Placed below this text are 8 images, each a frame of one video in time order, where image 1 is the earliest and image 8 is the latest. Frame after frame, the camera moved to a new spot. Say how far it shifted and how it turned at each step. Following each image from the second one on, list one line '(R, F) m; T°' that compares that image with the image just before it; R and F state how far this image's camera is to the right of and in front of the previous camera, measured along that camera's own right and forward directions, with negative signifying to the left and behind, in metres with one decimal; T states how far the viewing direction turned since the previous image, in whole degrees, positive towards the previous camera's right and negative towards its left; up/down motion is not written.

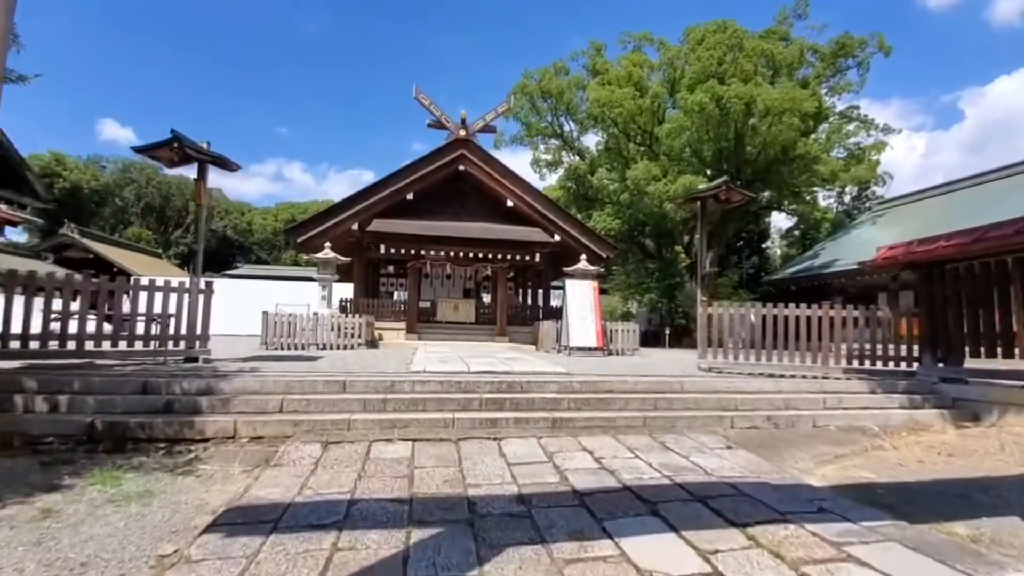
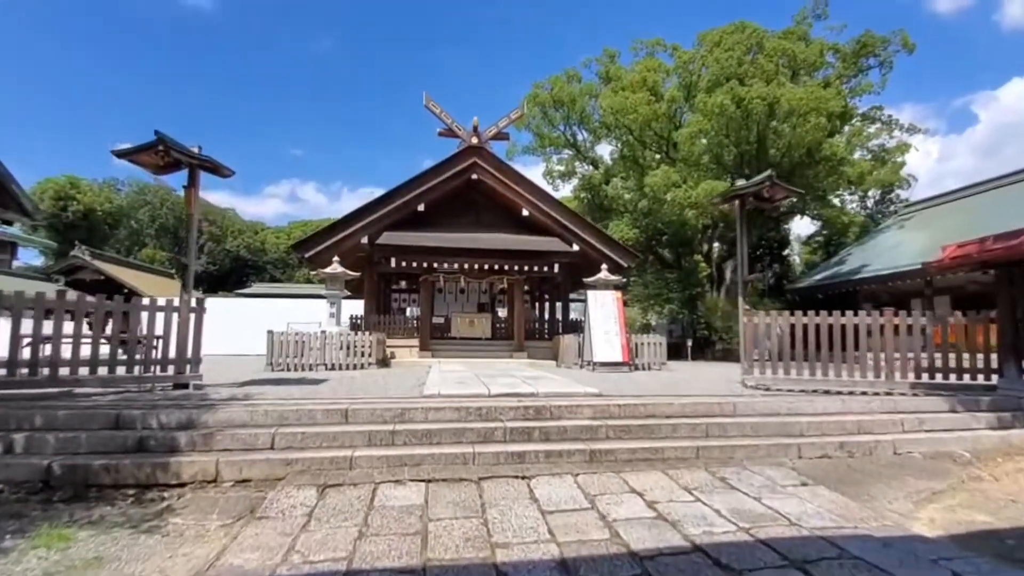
(-0.1, +0.6) m; -1°
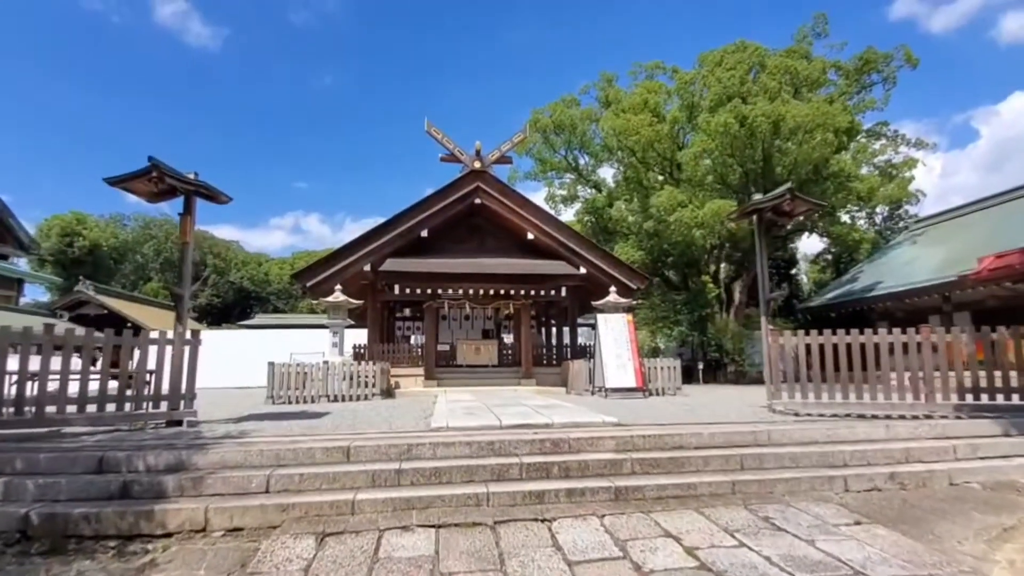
(-0.1, +0.3) m; 0°
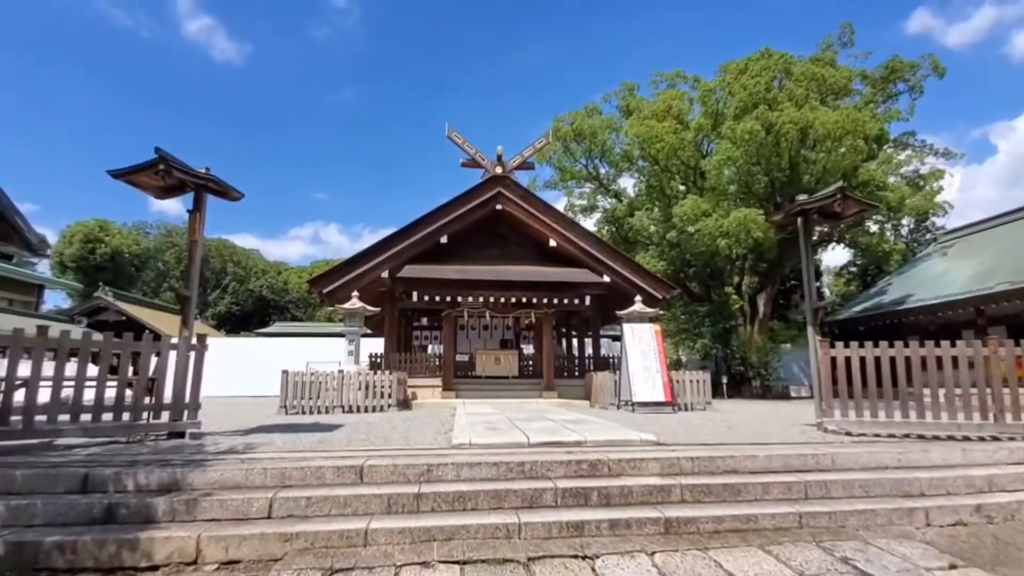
(-0.1, +0.4) m; -2°
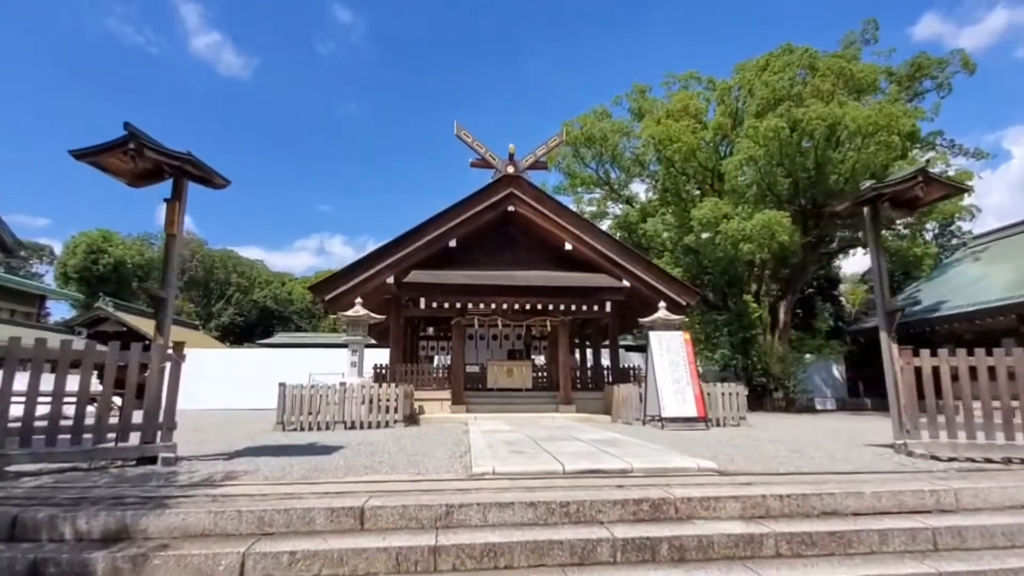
(-0.2, +0.7) m; -1°
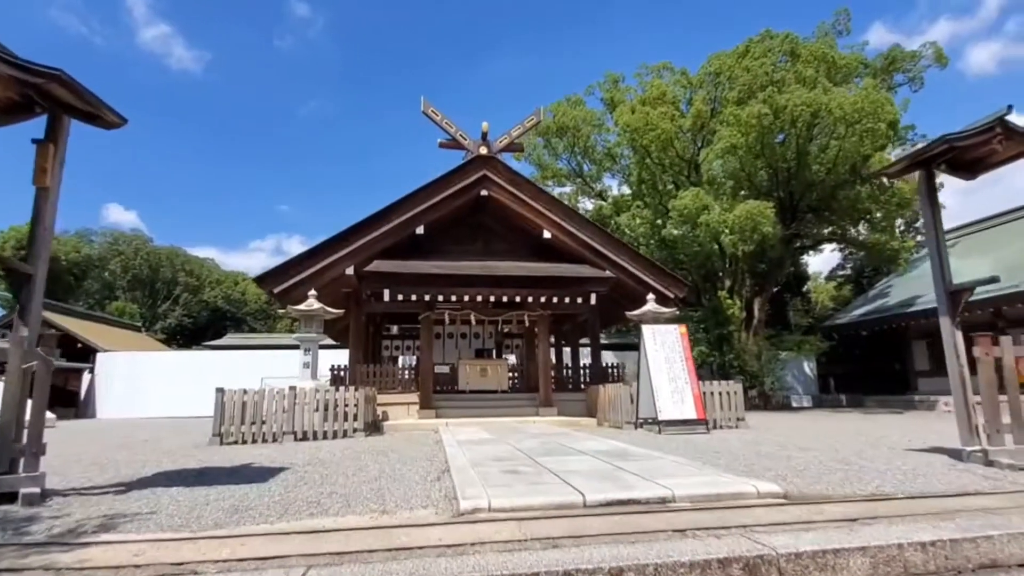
(-0.2, +1.0) m; +4°
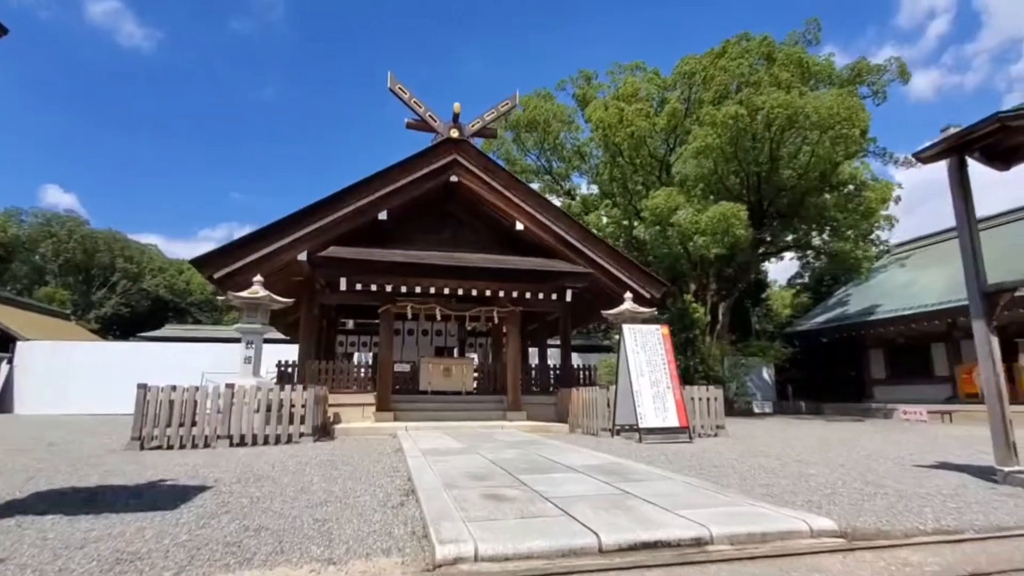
(-0.2, +0.7) m; +4°
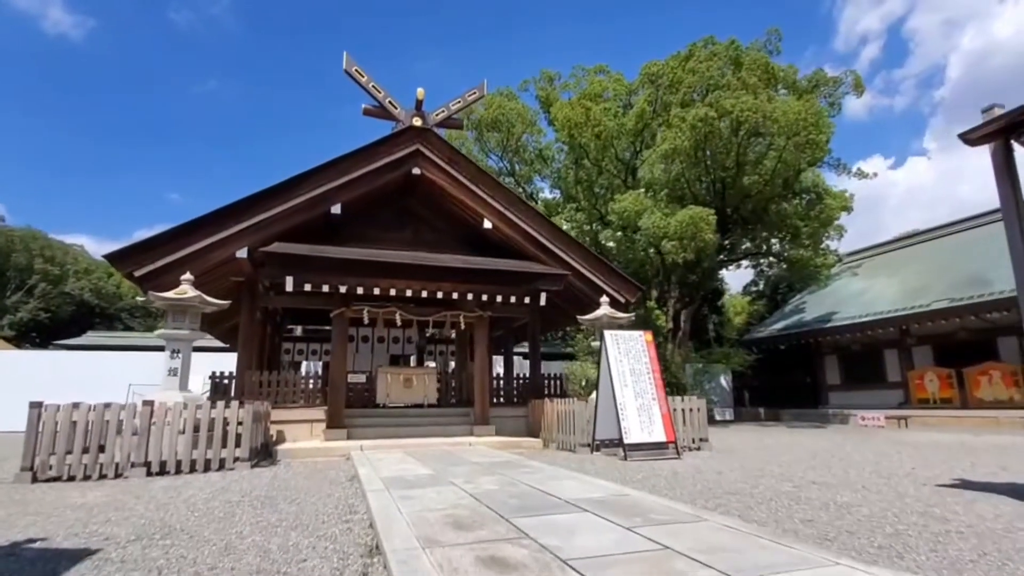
(-0.2, +0.7) m; +5°
